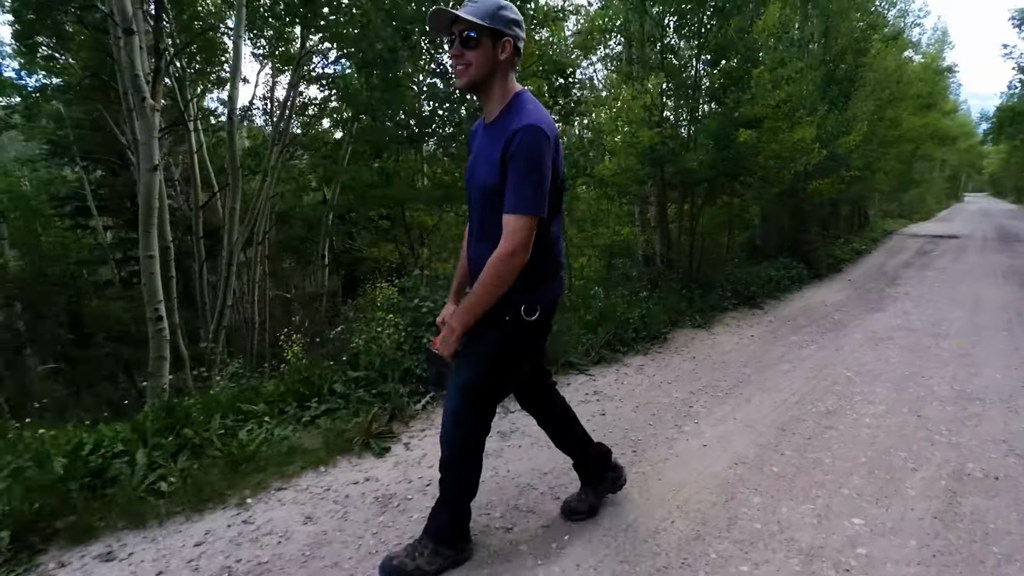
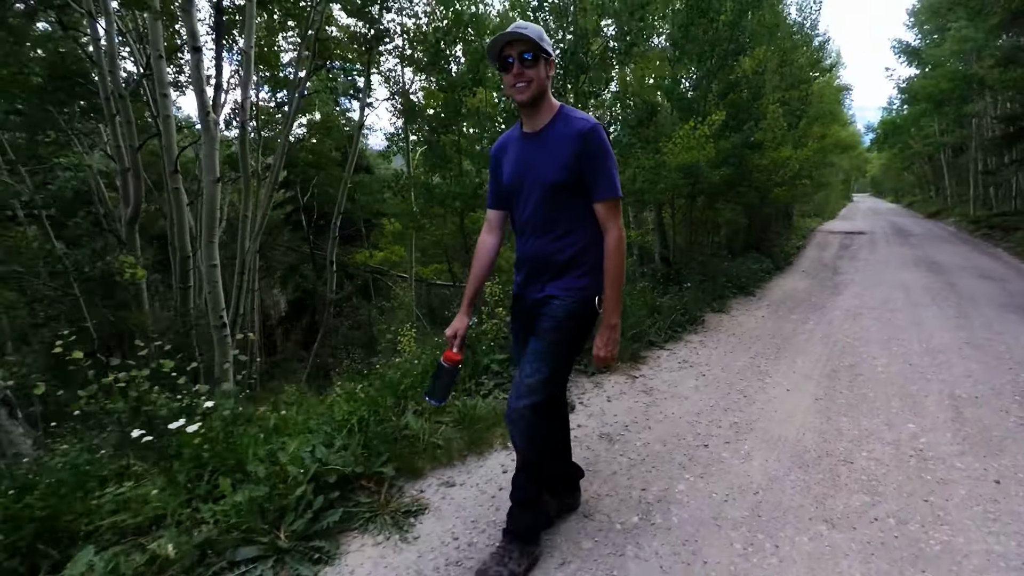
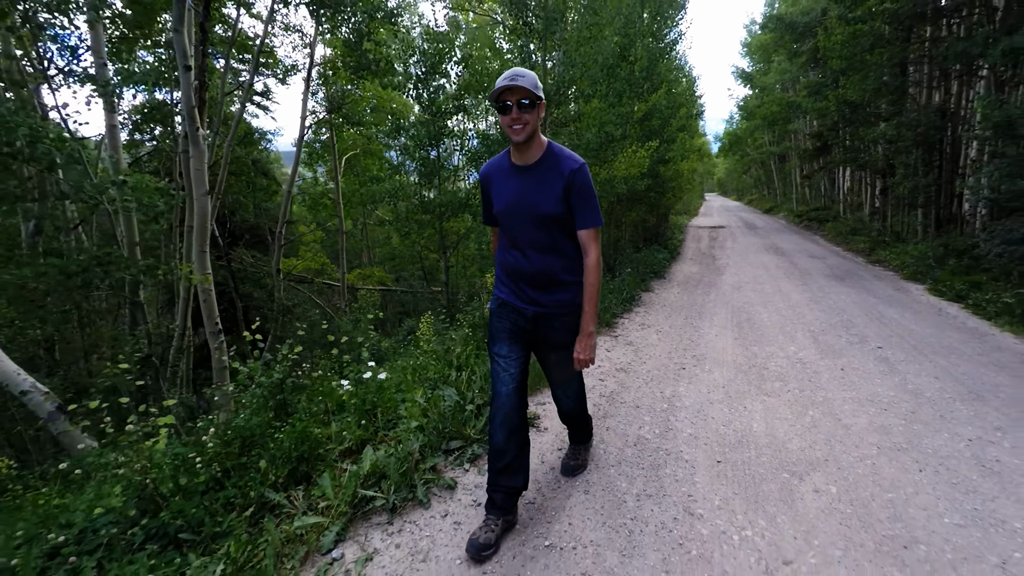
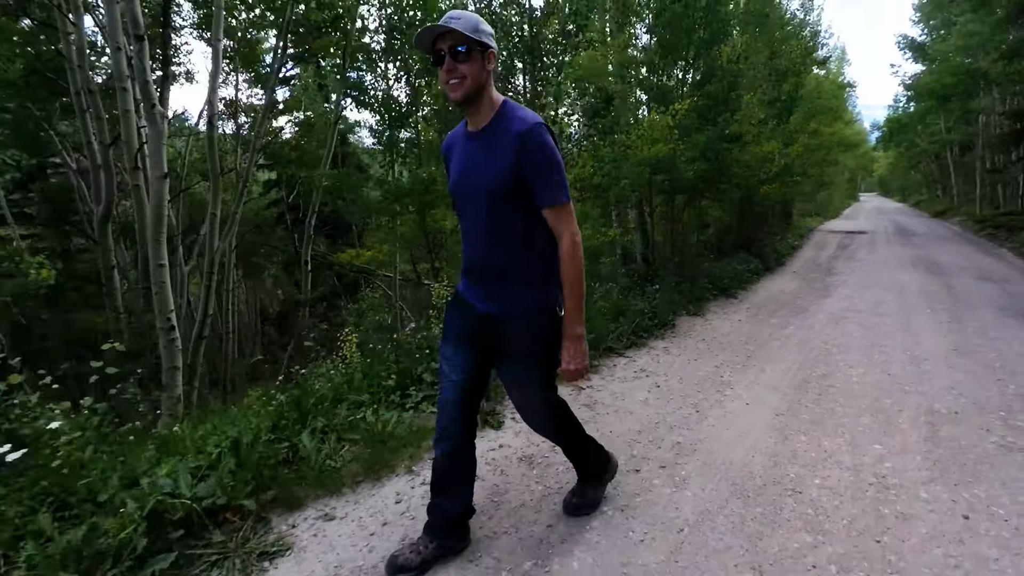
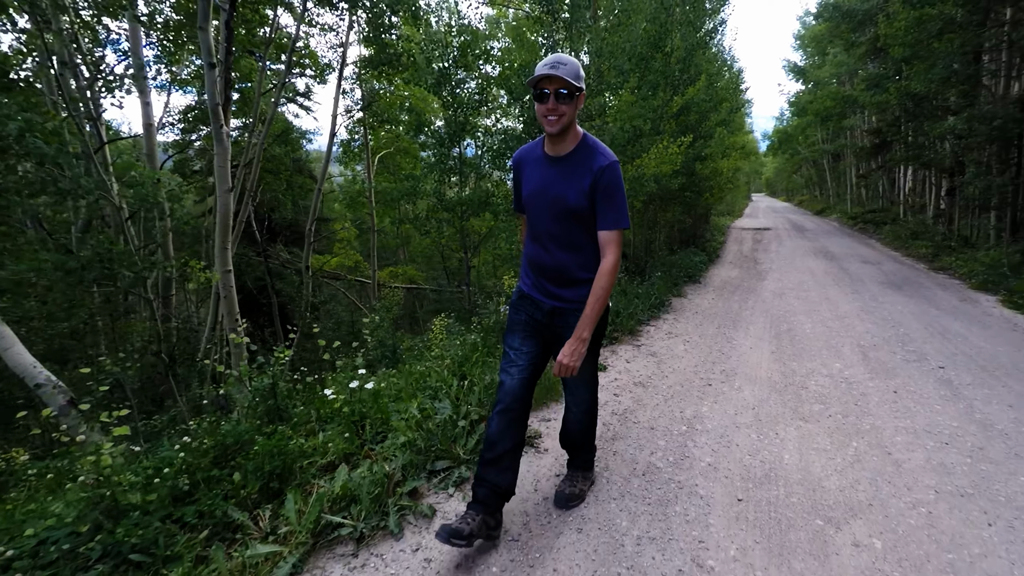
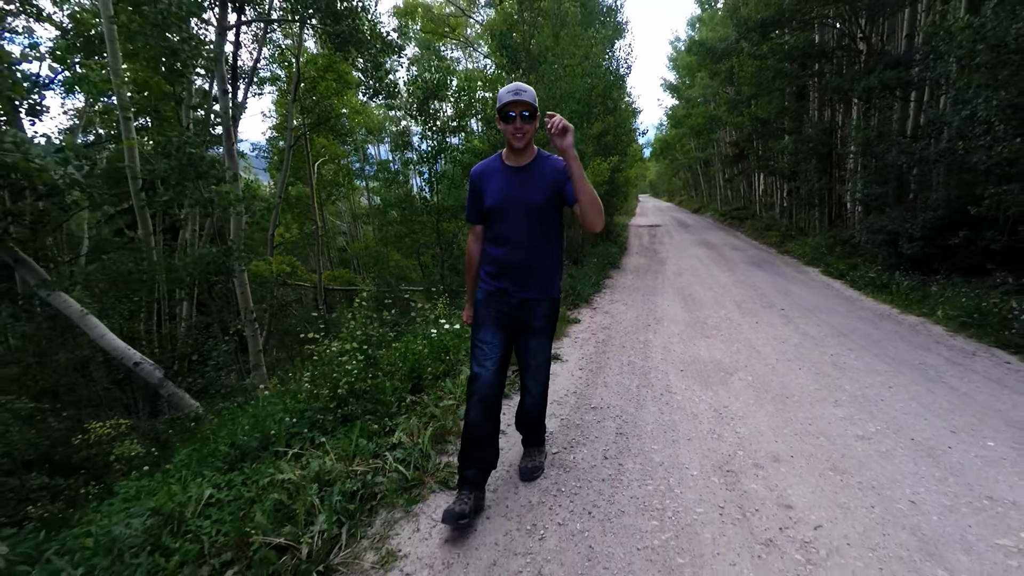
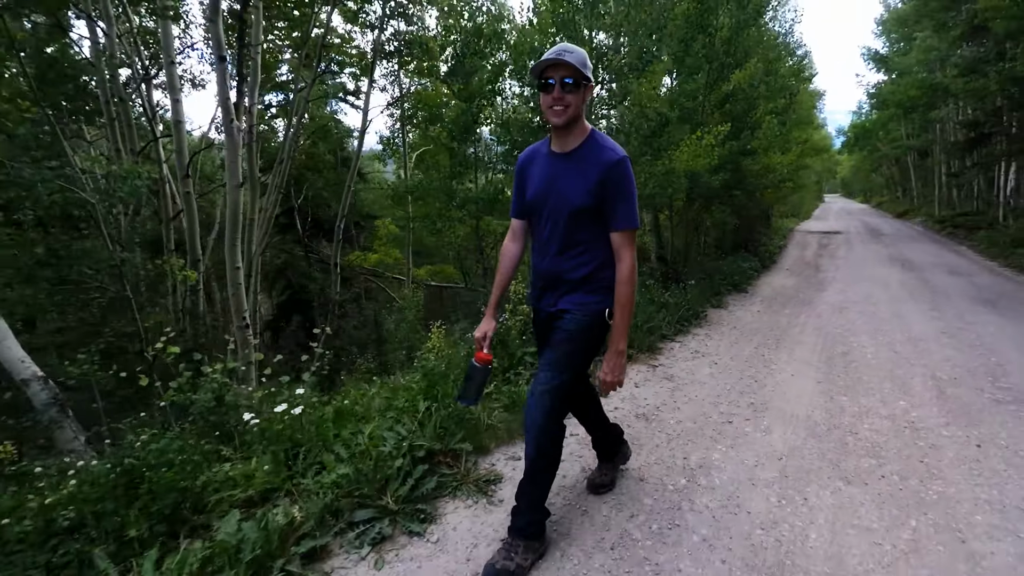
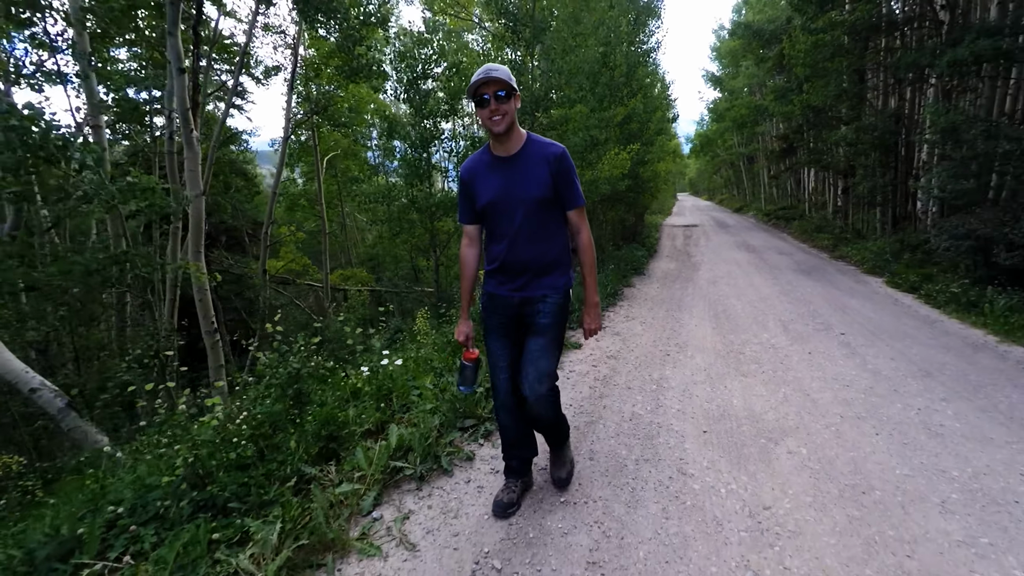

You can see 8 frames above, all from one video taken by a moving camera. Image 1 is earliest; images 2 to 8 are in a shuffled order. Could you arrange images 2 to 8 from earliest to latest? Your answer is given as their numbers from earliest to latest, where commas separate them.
4, 2, 7, 5, 3, 8, 6
